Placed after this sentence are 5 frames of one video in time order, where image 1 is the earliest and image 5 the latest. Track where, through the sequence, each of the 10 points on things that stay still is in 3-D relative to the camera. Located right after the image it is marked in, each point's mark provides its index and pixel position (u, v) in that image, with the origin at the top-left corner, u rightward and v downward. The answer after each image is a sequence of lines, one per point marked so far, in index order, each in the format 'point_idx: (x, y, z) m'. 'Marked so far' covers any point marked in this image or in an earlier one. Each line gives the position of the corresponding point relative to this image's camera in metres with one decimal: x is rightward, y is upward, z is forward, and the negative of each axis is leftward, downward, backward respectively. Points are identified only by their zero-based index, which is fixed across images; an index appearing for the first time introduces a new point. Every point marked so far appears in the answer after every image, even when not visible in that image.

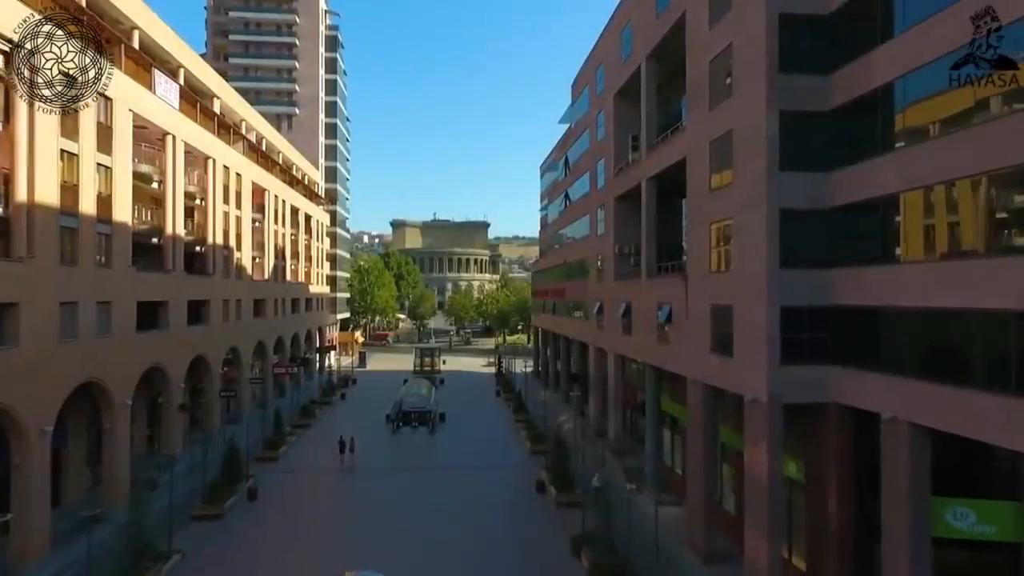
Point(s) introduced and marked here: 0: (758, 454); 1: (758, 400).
0: (+6.4, -4.3, +19.6) m
1: (+6.4, -2.9, +19.6) m
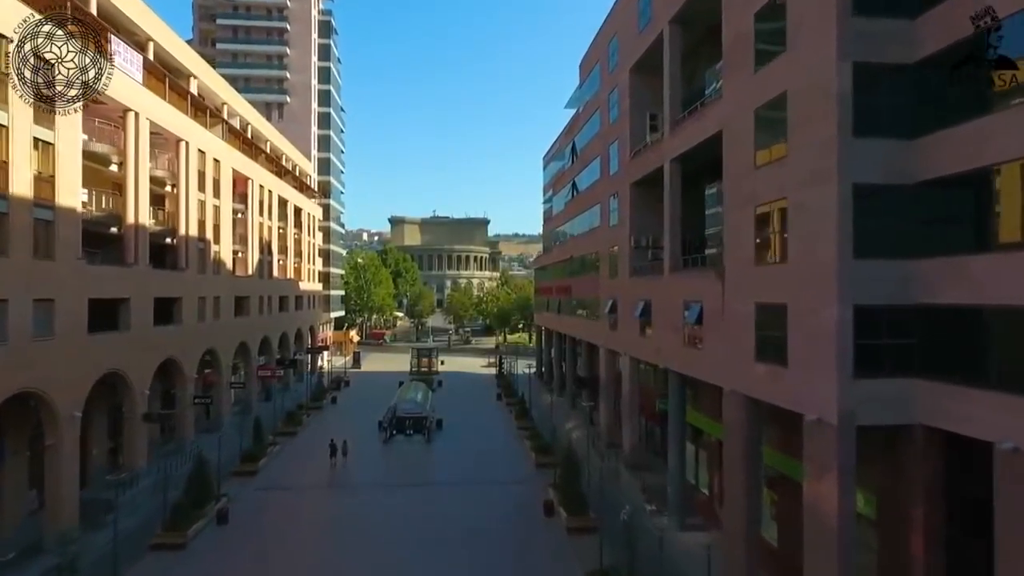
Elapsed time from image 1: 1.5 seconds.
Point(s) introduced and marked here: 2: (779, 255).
0: (+6.6, -4.2, +15.9) m
1: (+6.6, -2.8, +15.9) m
2: (+6.5, +0.8, +18.3) m
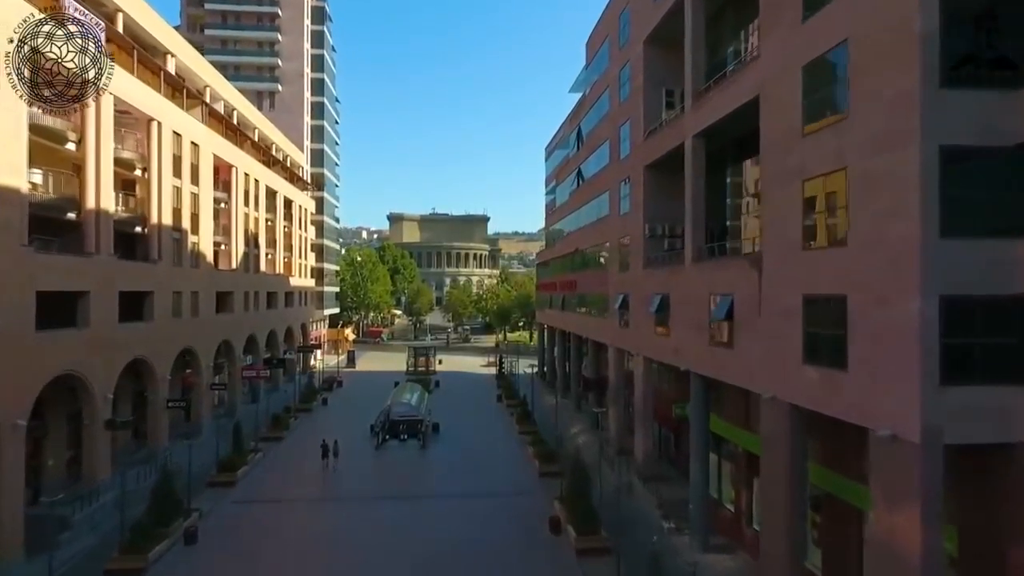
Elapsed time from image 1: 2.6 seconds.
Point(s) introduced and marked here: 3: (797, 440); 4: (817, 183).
0: (+6.7, -4.0, +12.9) m
1: (+6.7, -2.6, +12.9) m
2: (+6.6, +1.0, +15.3) m
3: (+6.7, -3.6, +17.7) m
4: (+6.6, +2.3, +16.2) m
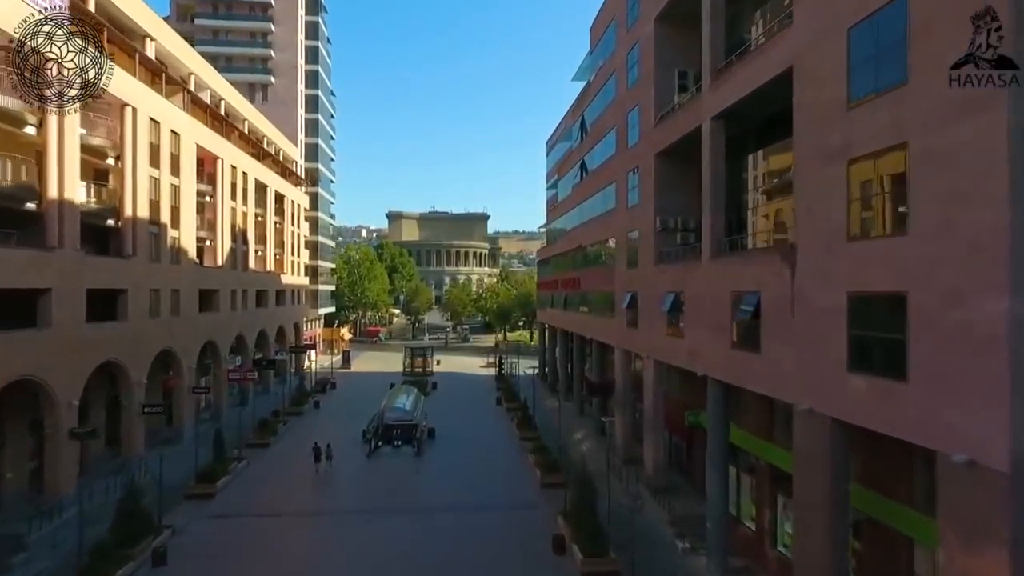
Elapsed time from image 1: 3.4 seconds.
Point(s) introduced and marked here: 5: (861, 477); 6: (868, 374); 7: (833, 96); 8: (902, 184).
0: (+6.7, -3.9, +10.7) m
1: (+6.7, -2.5, +10.7) m
2: (+6.6, +1.1, +13.1) m
3: (+6.7, -3.5, +15.5) m
4: (+6.6, +2.3, +14.0) m
5: (+7.5, -4.0, +16.2) m
6: (+6.5, -1.6, +13.8) m
7: (+6.4, +3.8, +15.1) m
8: (+6.7, +1.8, +12.9) m
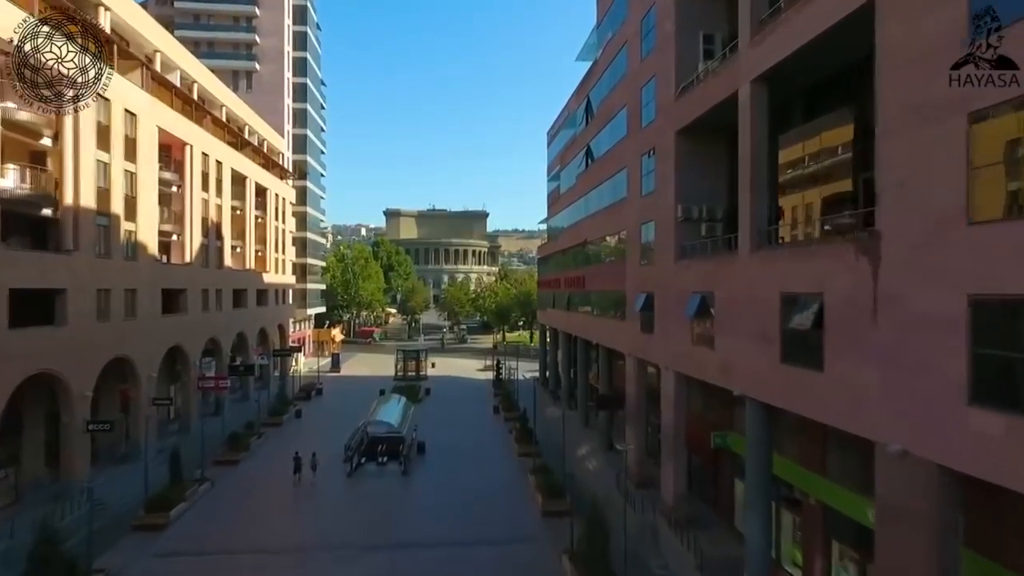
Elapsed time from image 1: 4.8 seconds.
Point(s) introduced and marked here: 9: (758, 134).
0: (+6.6, -4.0, +6.8) m
1: (+6.6, -2.5, +6.7) m
2: (+6.5, +1.1, +9.1) m
3: (+6.6, -3.5, +11.5) m
4: (+6.5, +2.3, +10.0) m
5: (+7.4, -4.1, +12.2) m
6: (+6.4, -1.6, +9.9) m
7: (+6.3, +3.8, +11.1) m
8: (+6.6, +1.7, +8.9) m
9: (+5.8, +3.7, +18.0) m
